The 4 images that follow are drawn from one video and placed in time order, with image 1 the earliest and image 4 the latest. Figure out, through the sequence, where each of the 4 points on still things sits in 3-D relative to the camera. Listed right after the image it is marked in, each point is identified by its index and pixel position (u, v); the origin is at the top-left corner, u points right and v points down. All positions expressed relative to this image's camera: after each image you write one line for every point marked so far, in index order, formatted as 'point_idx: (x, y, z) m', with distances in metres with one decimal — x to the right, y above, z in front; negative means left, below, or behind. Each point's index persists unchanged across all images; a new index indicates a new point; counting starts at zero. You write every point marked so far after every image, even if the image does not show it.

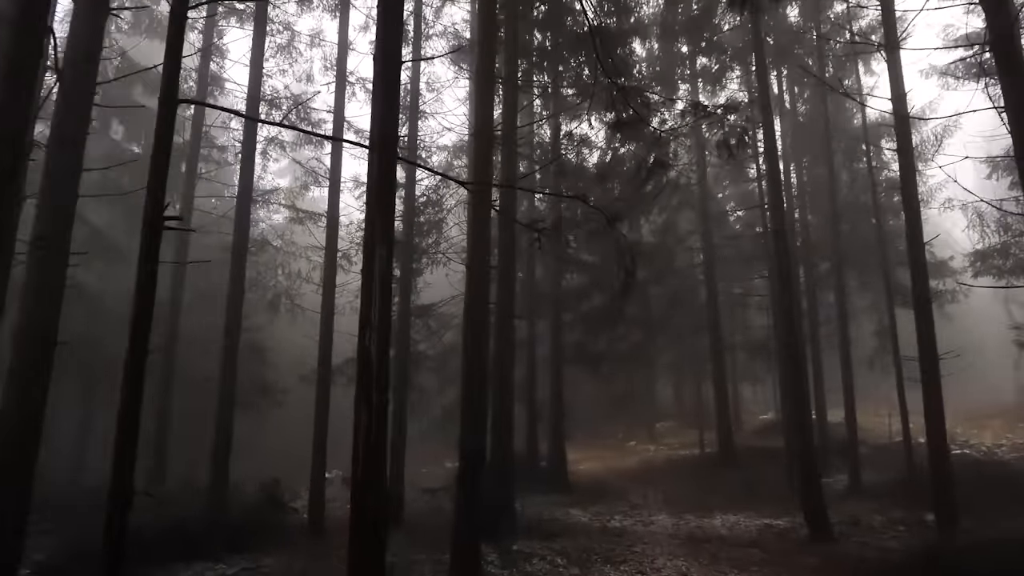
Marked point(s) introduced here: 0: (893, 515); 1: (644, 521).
0: (+5.6, -3.4, +10.0) m
1: (+2.0, -3.5, +10.2) m
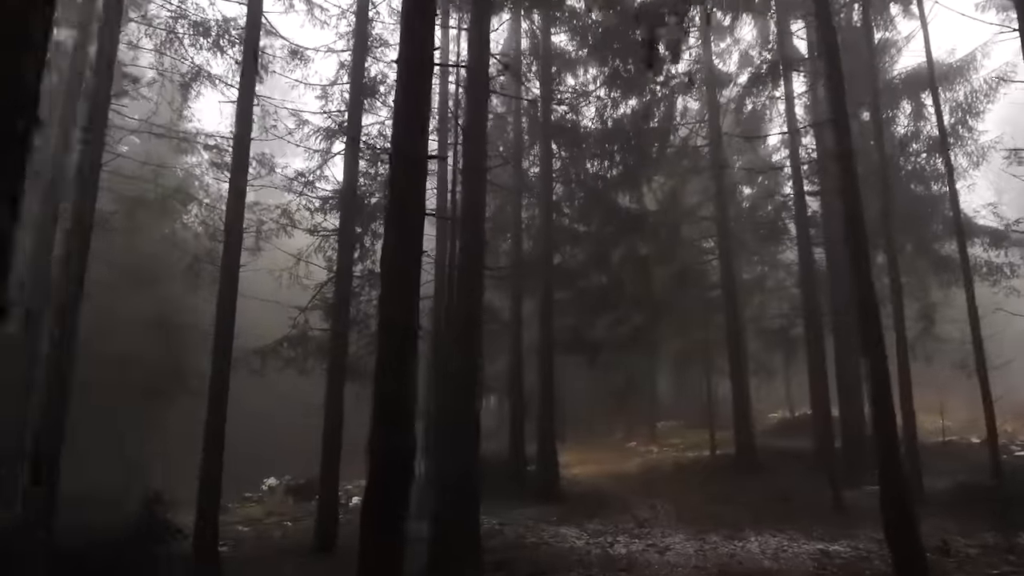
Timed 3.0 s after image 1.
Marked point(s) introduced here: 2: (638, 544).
0: (+5.3, -2.9, +7.7) m
1: (+1.7, -3.0, +7.9) m
2: (+1.5, -3.0, +8.1) m
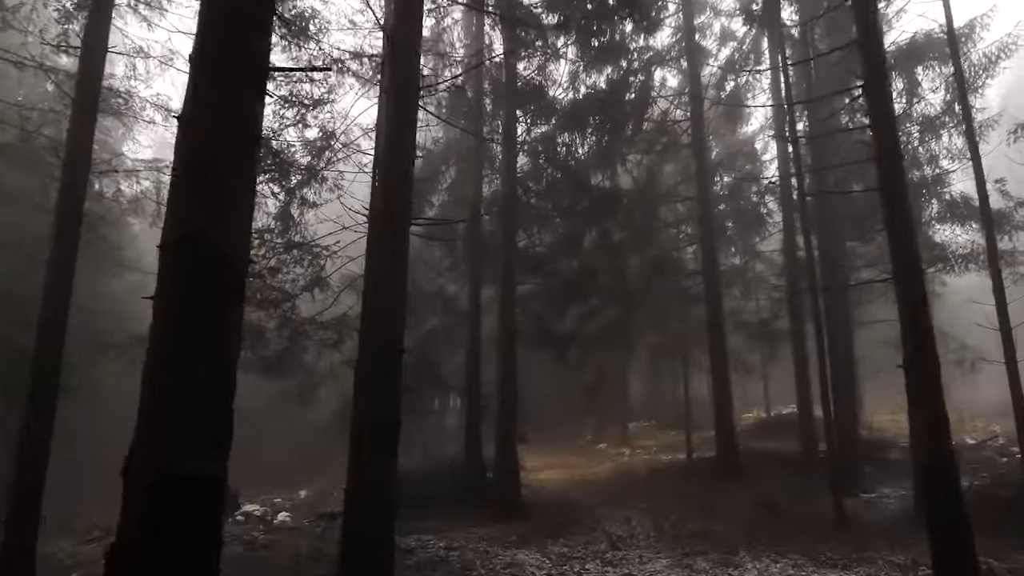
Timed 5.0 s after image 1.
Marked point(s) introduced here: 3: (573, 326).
0: (+4.8, -2.6, +6.4) m
1: (+1.2, -2.7, +6.5) m
2: (+1.0, -2.8, +6.6) m
3: (+1.2, -0.7, +12.9) m
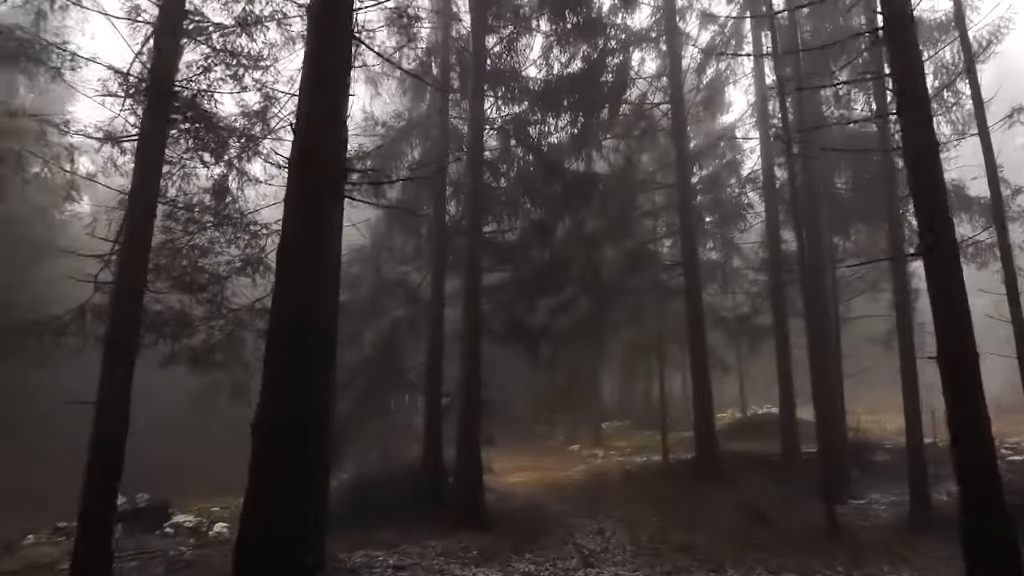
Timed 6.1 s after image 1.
0: (+4.4, -2.5, +5.7) m
1: (+0.8, -2.6, +5.6) m
2: (+0.6, -2.6, +5.8) m
3: (+0.6, -0.6, +12.0) m
